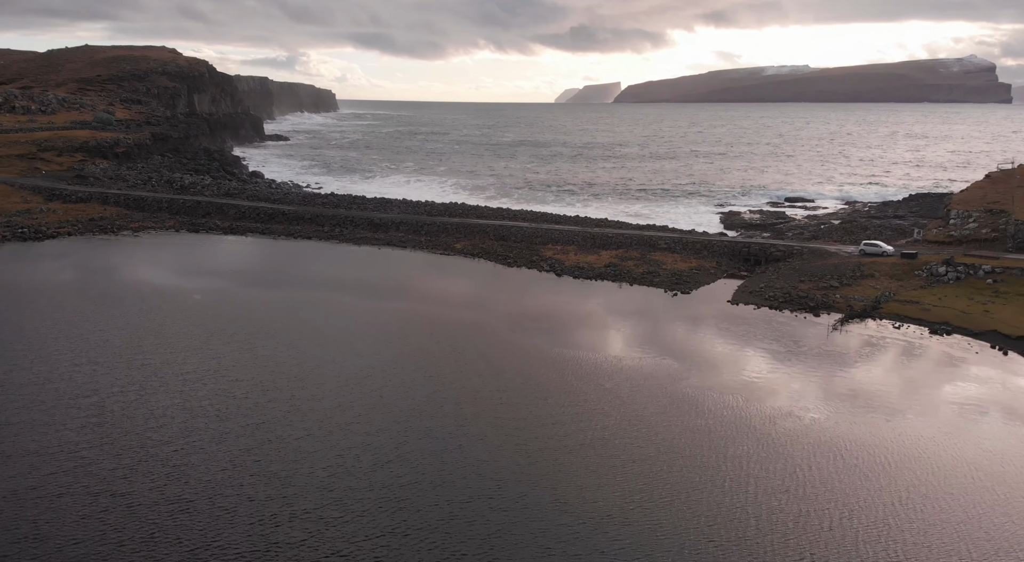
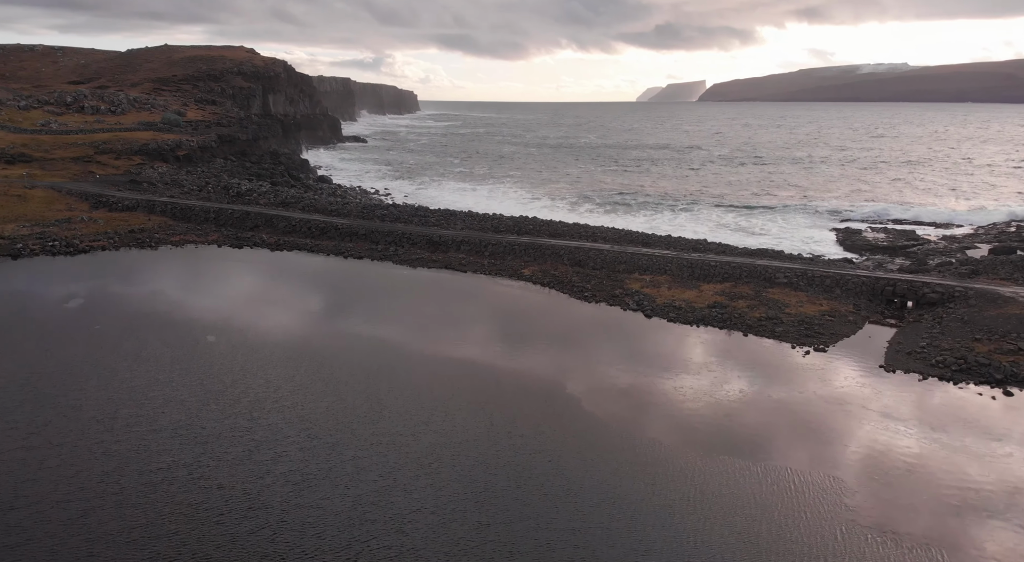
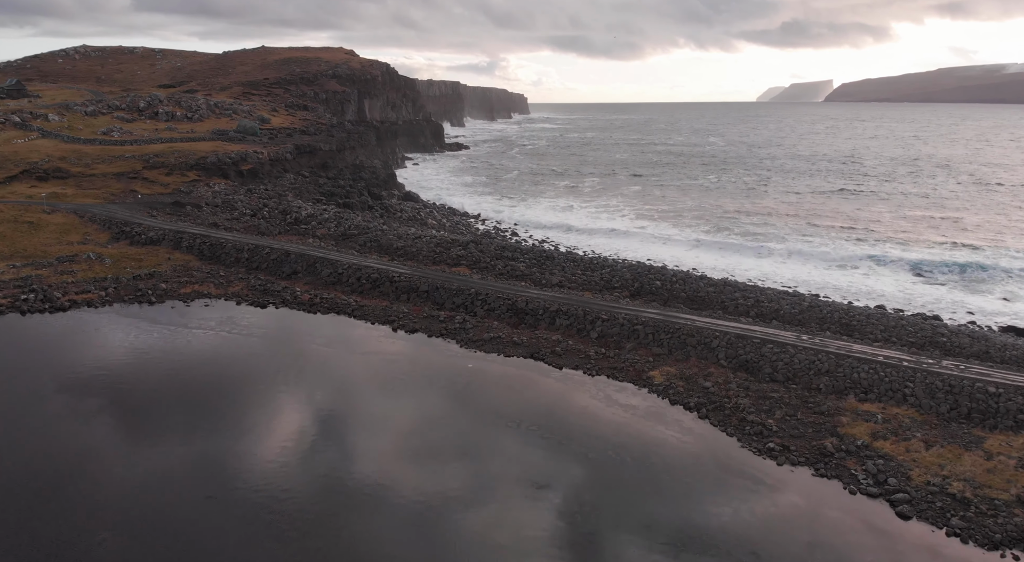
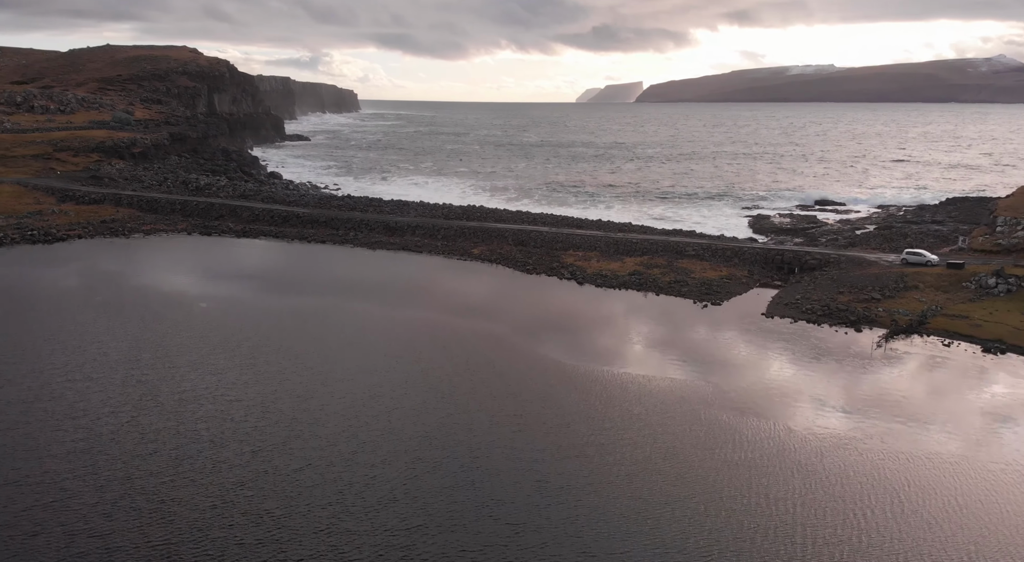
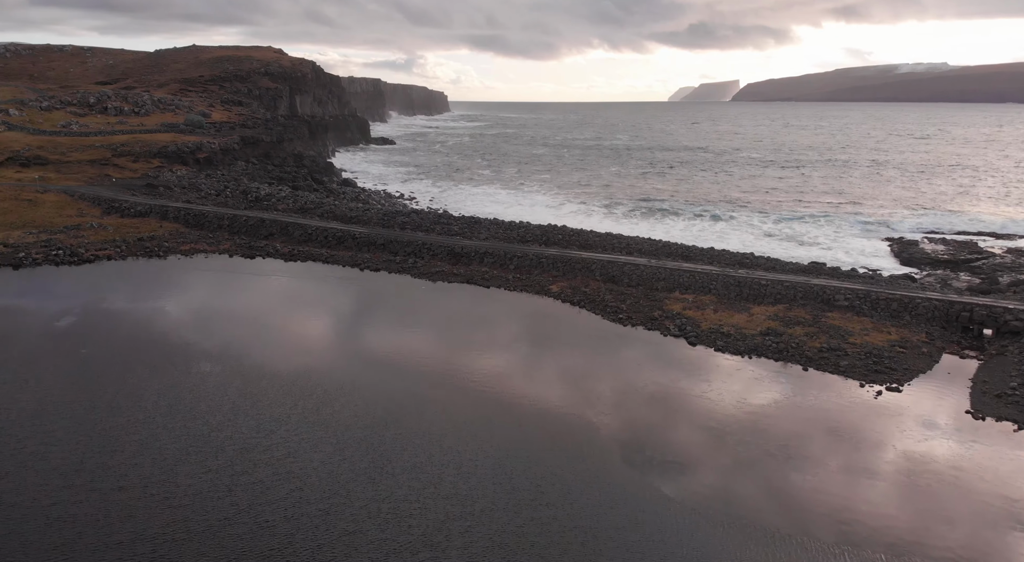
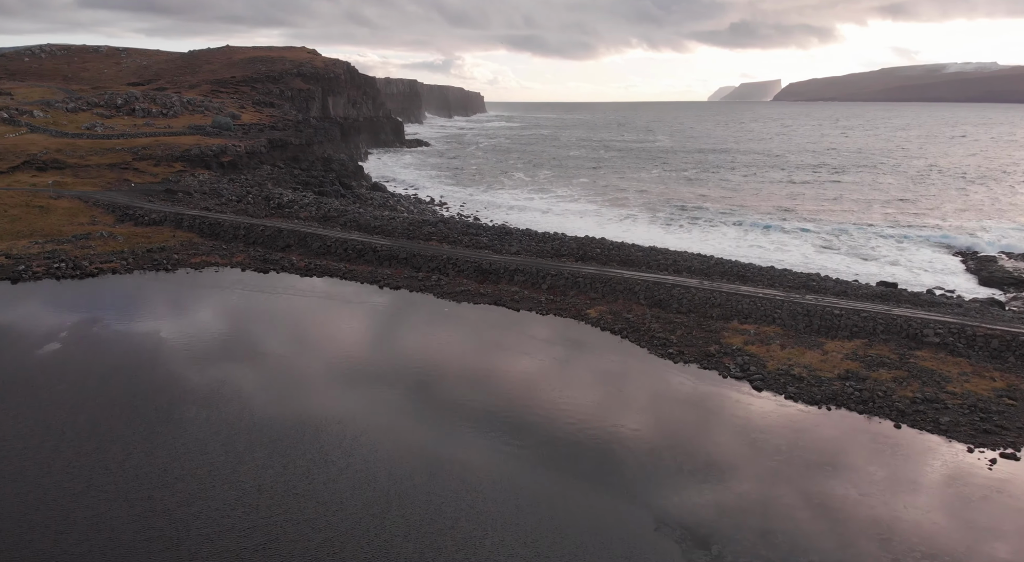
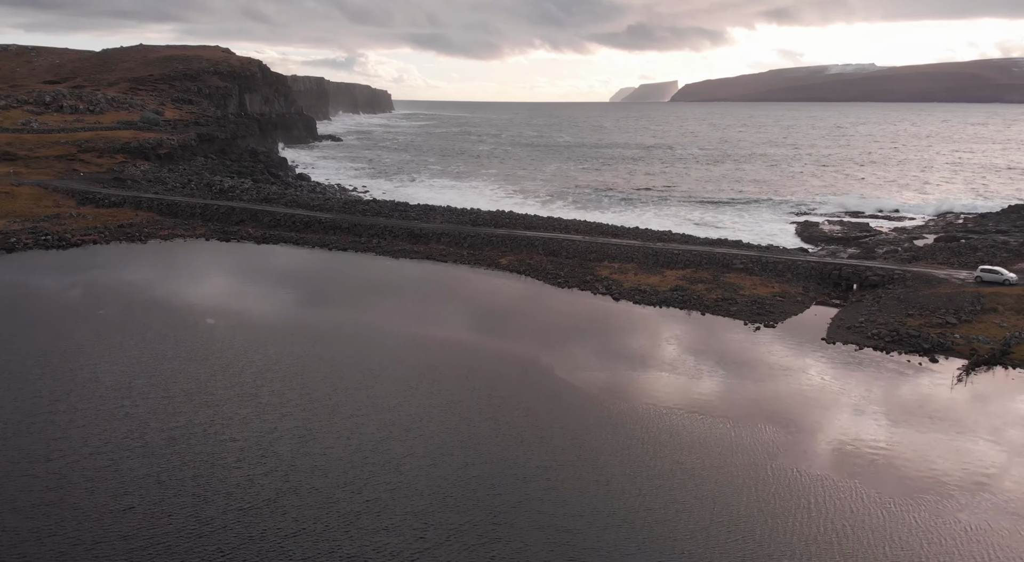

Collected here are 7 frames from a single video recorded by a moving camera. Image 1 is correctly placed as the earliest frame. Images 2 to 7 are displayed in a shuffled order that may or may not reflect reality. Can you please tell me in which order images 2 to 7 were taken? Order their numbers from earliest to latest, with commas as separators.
4, 7, 2, 5, 6, 3
